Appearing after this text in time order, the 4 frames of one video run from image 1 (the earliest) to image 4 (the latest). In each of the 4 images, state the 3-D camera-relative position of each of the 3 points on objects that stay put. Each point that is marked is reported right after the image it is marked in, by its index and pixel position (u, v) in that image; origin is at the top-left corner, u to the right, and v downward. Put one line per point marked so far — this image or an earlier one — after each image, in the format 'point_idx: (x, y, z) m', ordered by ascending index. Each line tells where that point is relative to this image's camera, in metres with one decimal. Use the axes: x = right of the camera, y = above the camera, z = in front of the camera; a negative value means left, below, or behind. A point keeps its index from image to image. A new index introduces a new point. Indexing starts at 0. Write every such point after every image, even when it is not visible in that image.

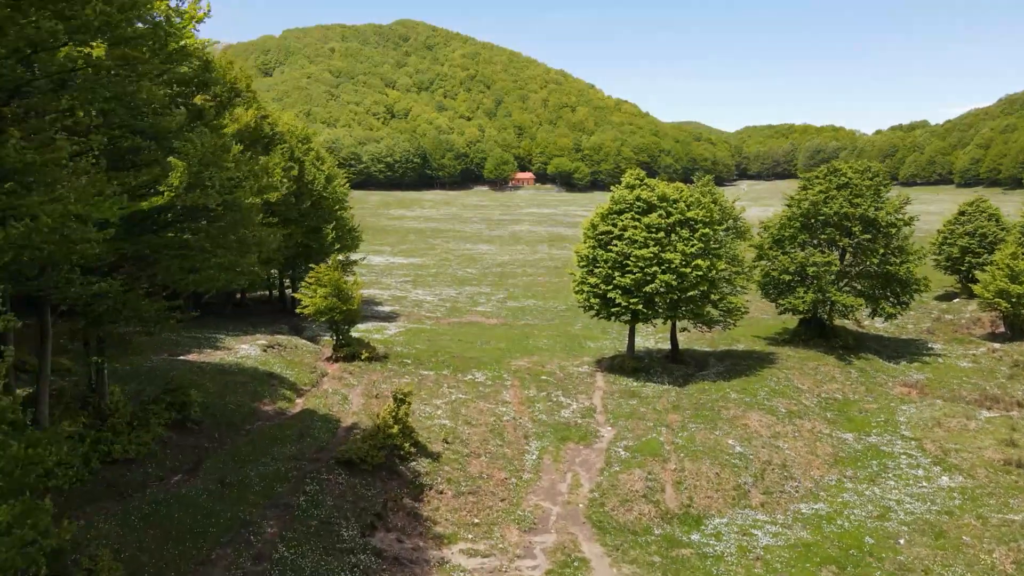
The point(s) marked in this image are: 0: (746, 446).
0: (+5.7, -3.8, +18.4) m
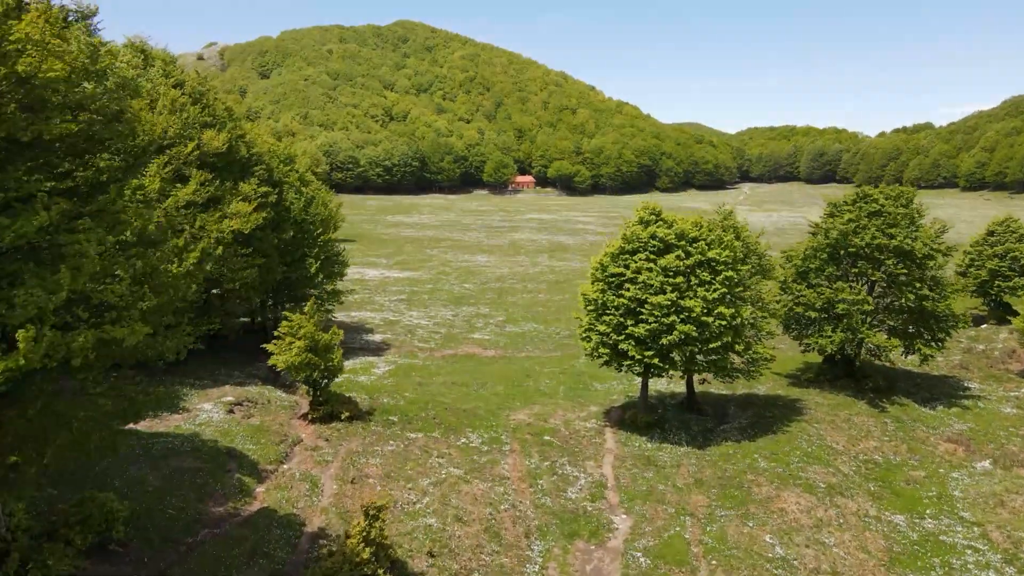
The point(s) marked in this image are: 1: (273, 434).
0: (+5.6, -5.3, +15.6) m
1: (-6.1, -3.8, +19.5) m
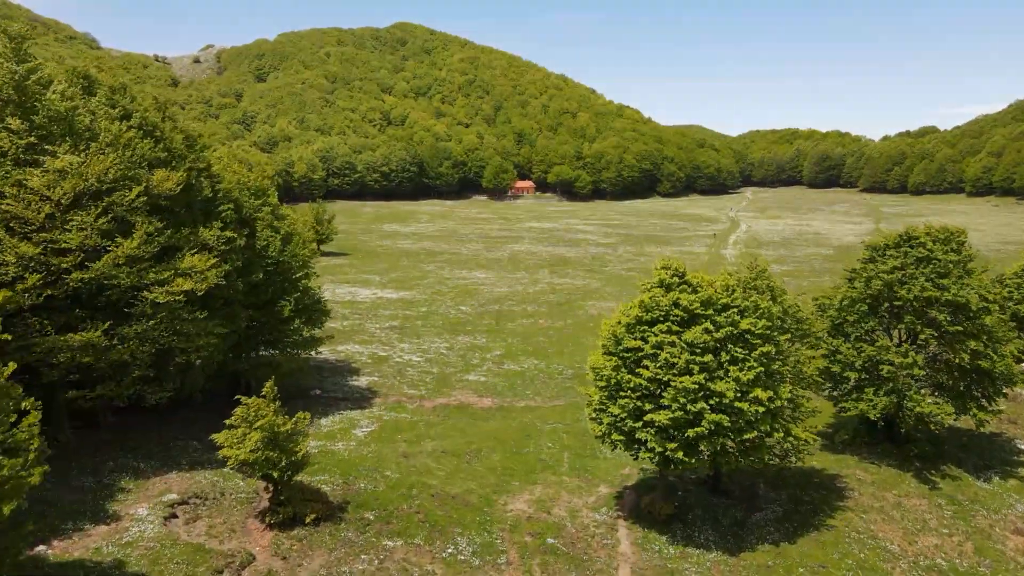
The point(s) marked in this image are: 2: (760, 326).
0: (+5.6, -7.1, +12.1) m
1: (-6.2, -5.6, +16.1) m
2: (+6.0, -0.9, +18.3) m
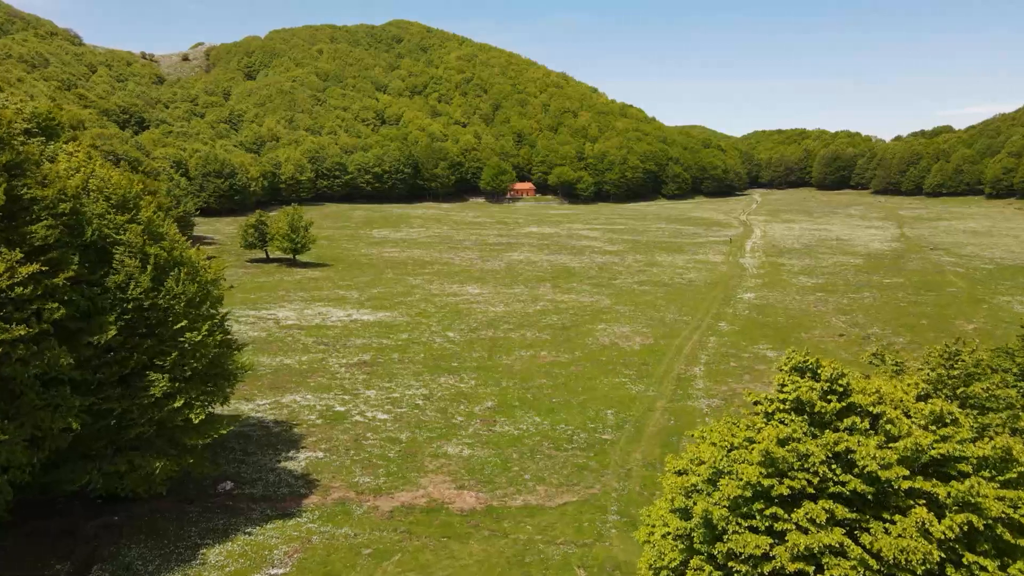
0: (+5.3, -8.6, +2.3) m
1: (-6.5, -7.2, +6.2) m
2: (+5.7, -2.4, +8.5) m
